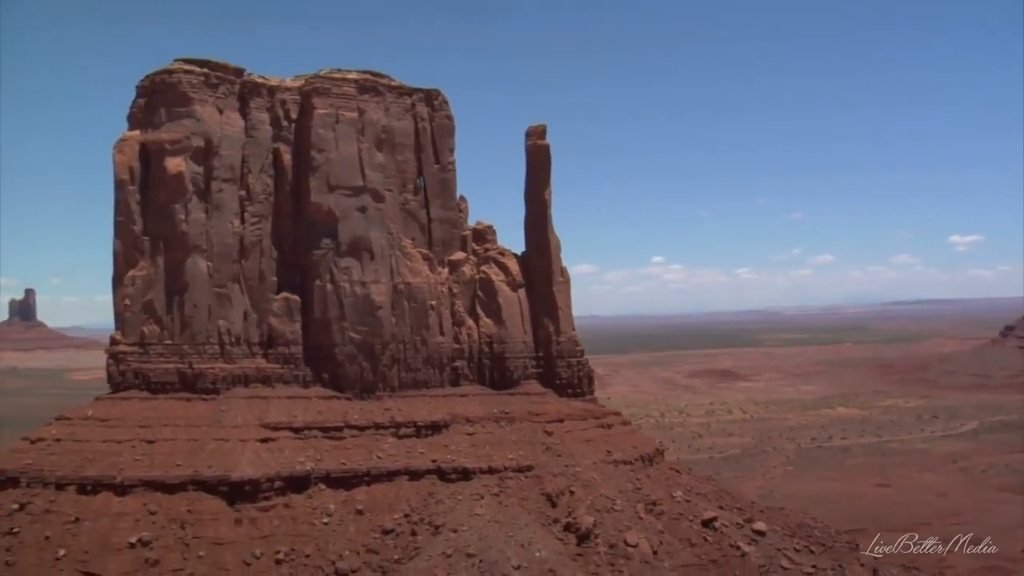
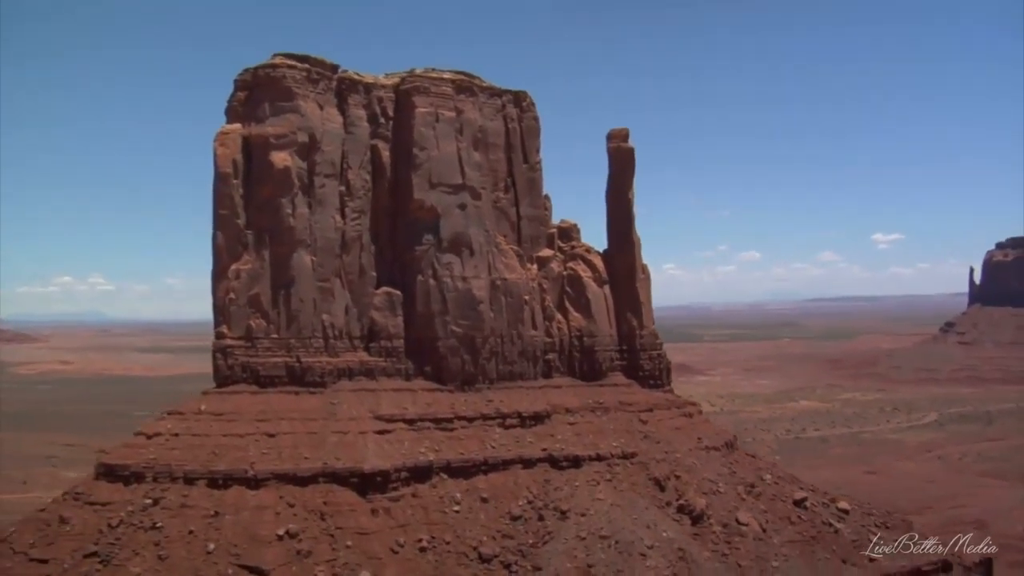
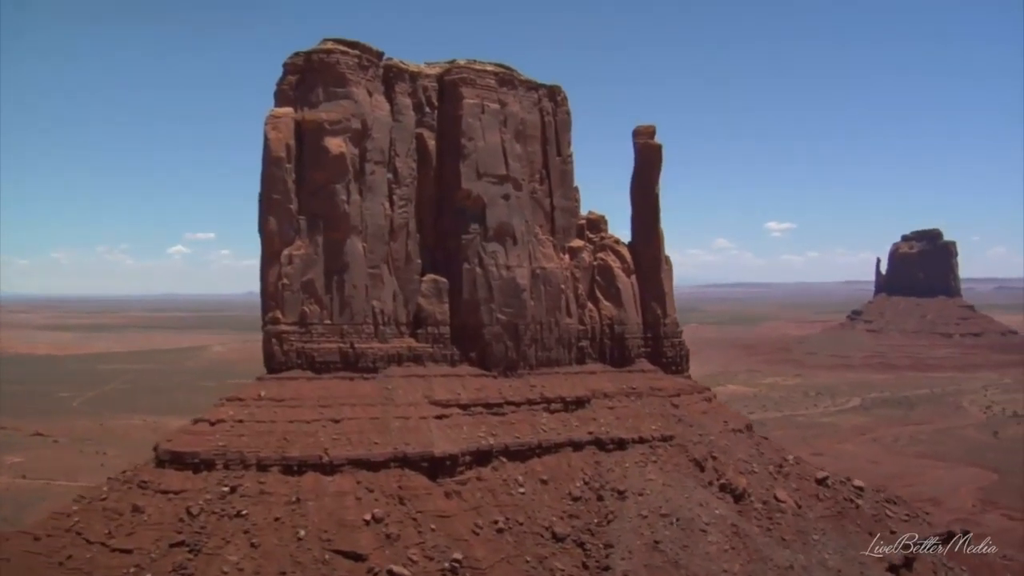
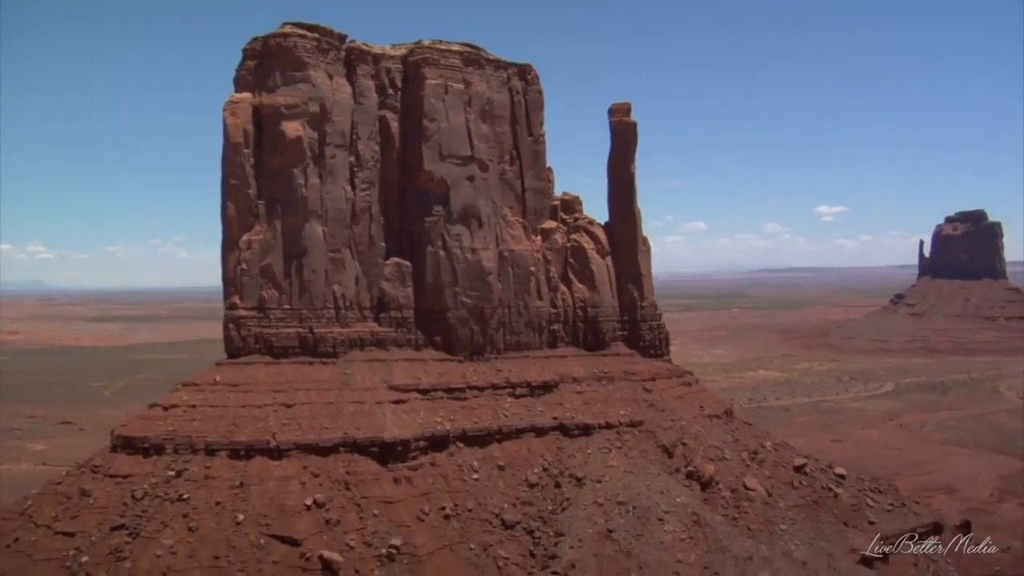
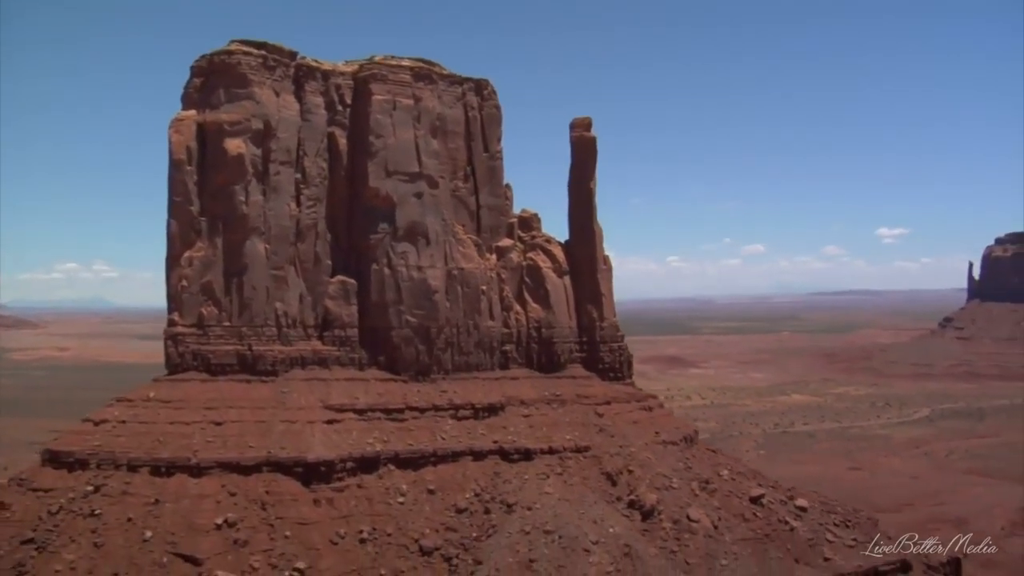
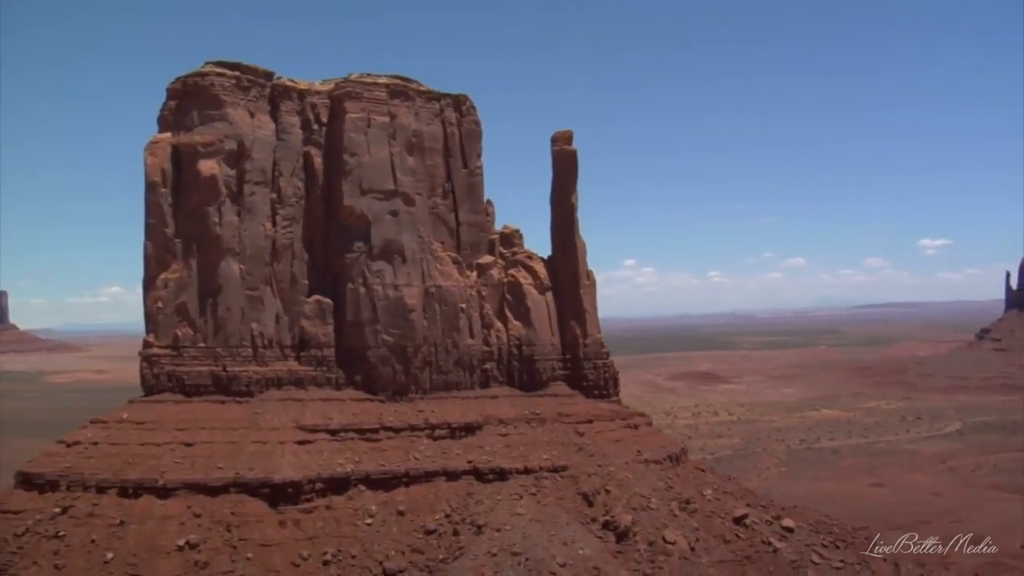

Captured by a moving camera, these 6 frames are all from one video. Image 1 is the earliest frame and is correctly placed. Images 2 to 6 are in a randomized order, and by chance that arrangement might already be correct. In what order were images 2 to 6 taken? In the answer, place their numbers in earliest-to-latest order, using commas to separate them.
6, 5, 2, 4, 3
